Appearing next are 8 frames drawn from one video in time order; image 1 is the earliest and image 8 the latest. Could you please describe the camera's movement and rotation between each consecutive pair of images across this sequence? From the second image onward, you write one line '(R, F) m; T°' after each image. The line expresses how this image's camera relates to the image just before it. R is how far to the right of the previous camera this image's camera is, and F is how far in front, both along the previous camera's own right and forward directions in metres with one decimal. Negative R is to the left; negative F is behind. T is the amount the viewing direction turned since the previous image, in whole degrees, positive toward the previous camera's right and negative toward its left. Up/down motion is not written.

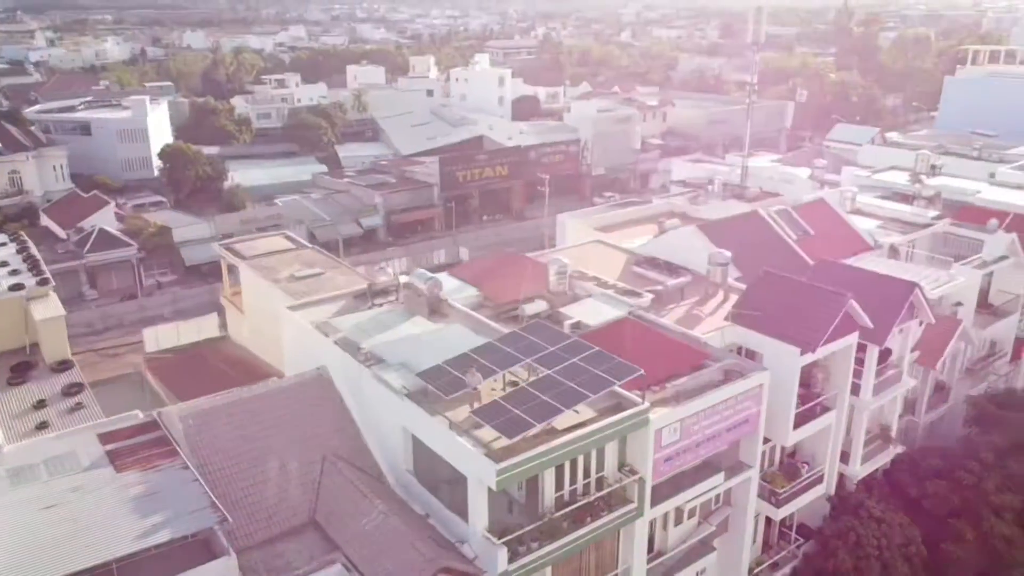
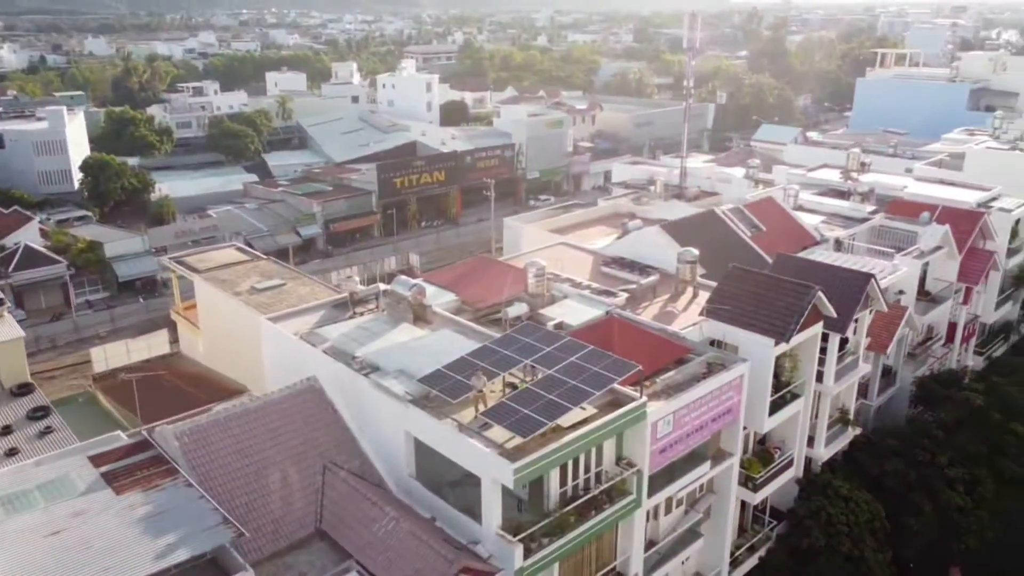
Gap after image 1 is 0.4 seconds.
(-1.4, -0.3) m; +6°
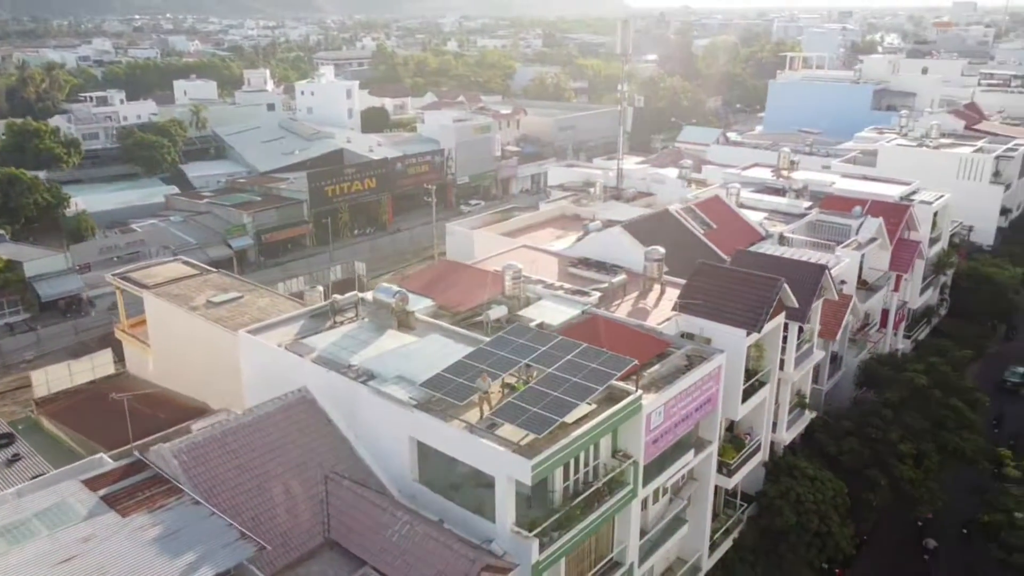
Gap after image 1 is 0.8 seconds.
(-1.6, -0.3) m; +6°
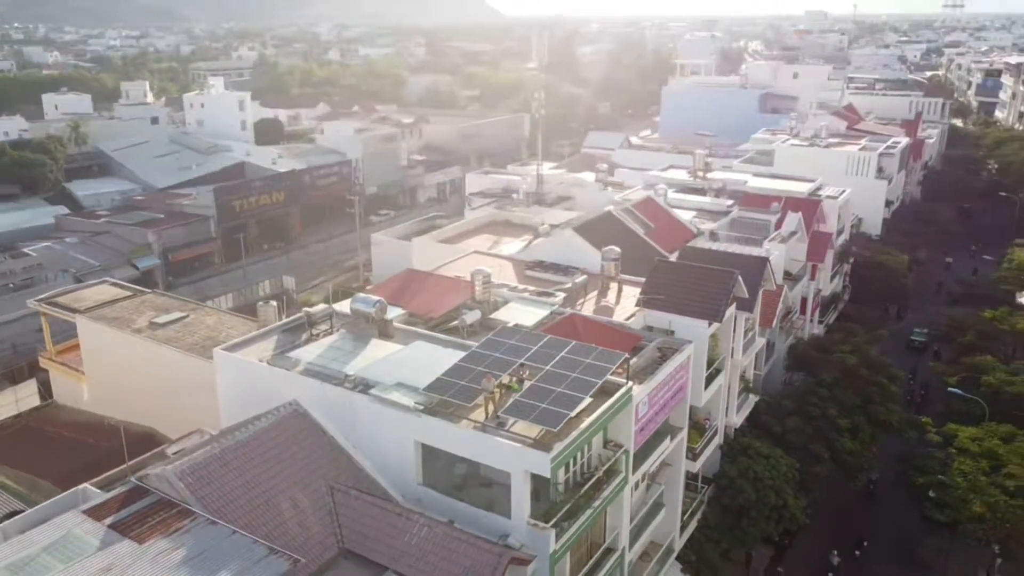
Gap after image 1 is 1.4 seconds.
(-2.1, -0.4) m; +8°
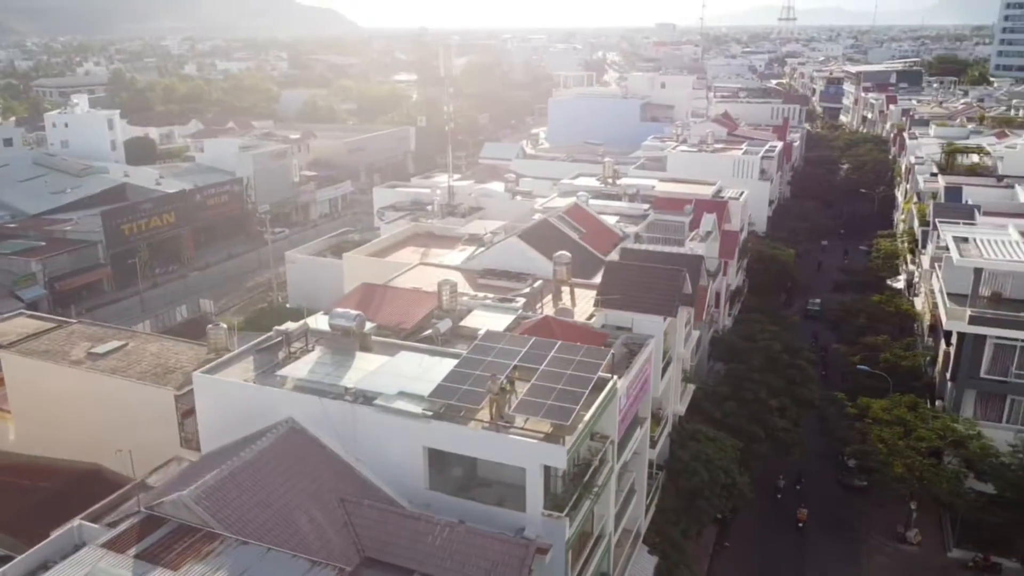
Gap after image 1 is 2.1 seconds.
(-2.5, -0.6) m; +9°
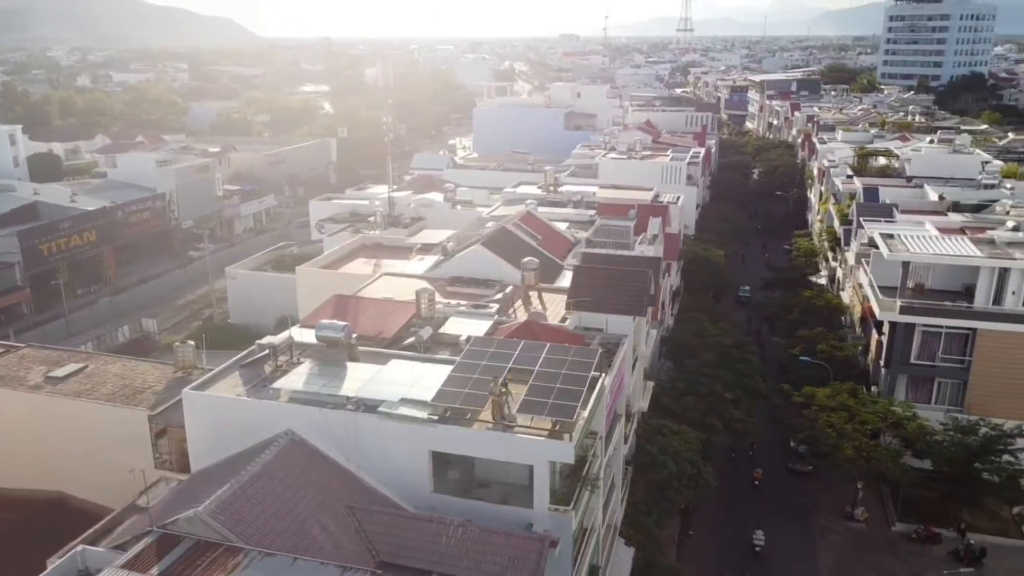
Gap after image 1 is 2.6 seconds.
(-1.7, -0.5) m; +6°
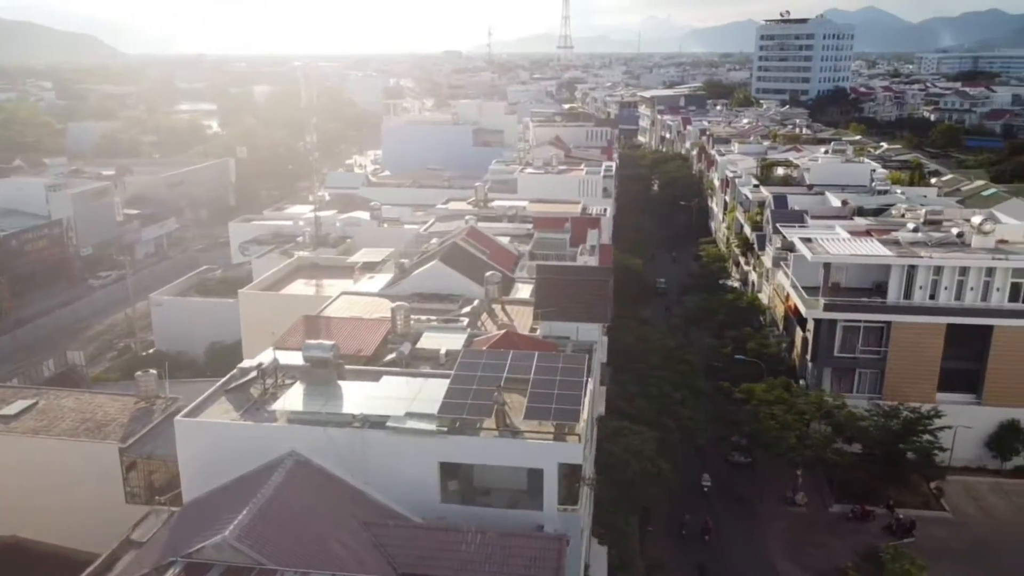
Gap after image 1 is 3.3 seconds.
(-2.3, -0.5) m; +8°
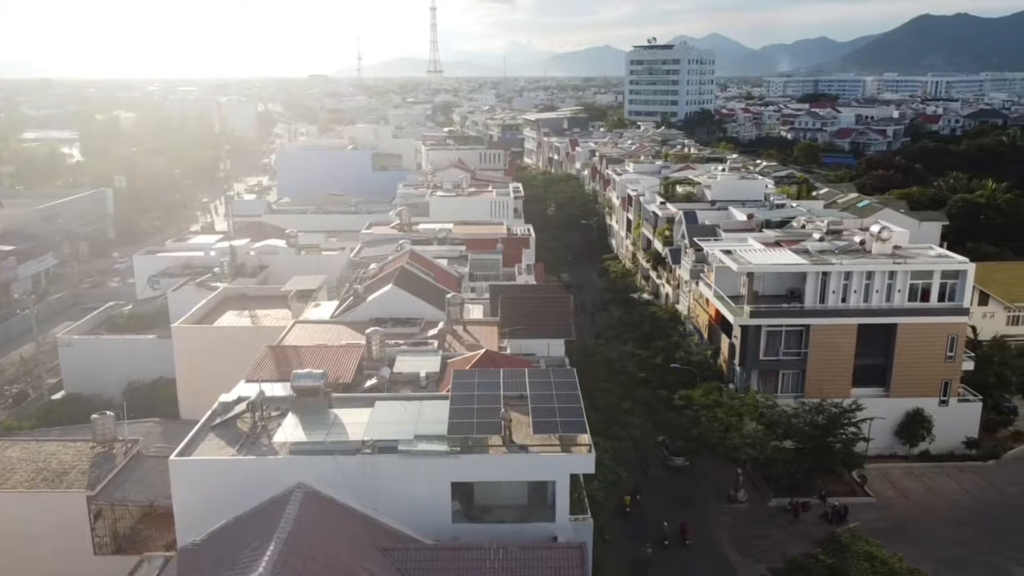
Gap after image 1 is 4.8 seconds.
(-2.7, -0.2) m; +9°
